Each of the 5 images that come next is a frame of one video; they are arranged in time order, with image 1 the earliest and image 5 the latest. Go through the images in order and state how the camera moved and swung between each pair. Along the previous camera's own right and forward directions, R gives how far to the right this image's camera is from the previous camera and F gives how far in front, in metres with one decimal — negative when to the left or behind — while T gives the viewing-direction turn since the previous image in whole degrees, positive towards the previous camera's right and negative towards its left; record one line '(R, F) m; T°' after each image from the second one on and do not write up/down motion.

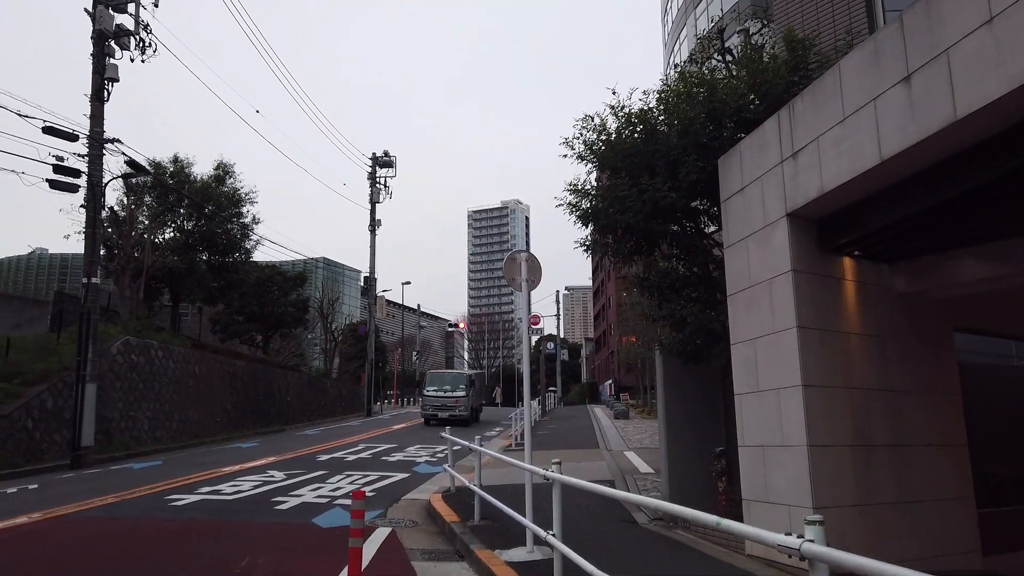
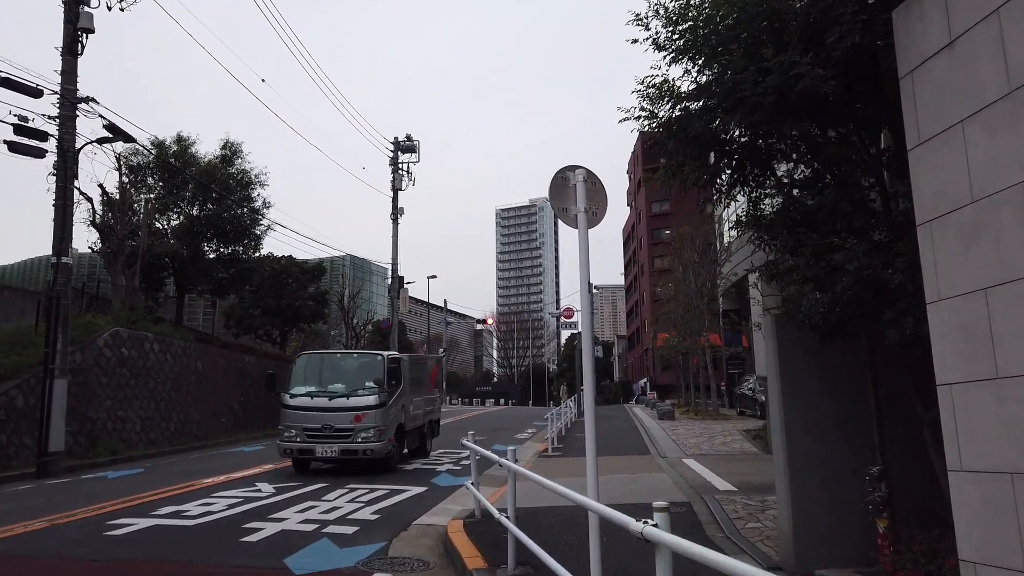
(-0.1, +2.3) m; -2°
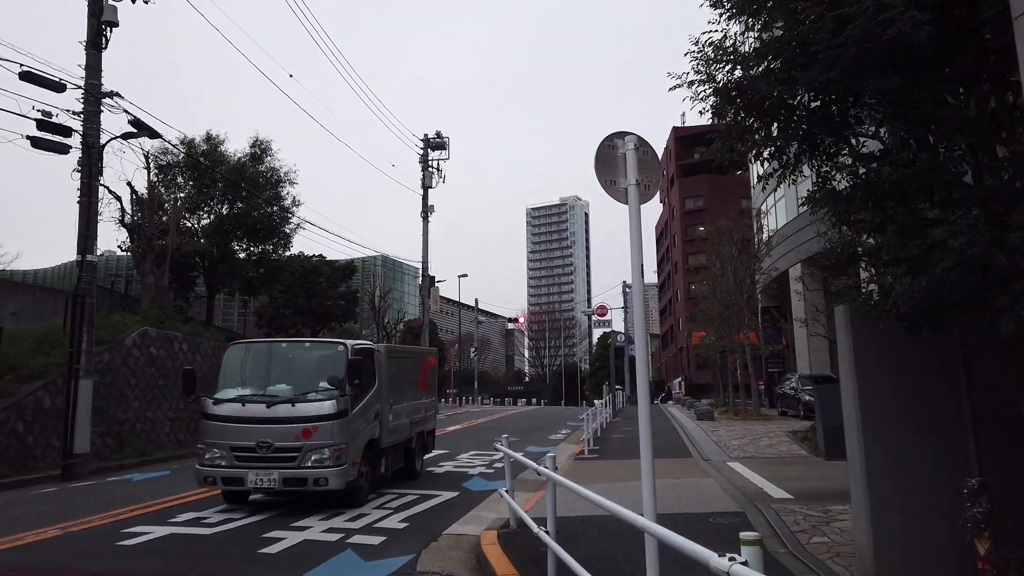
(0.0, +0.6) m; -2°
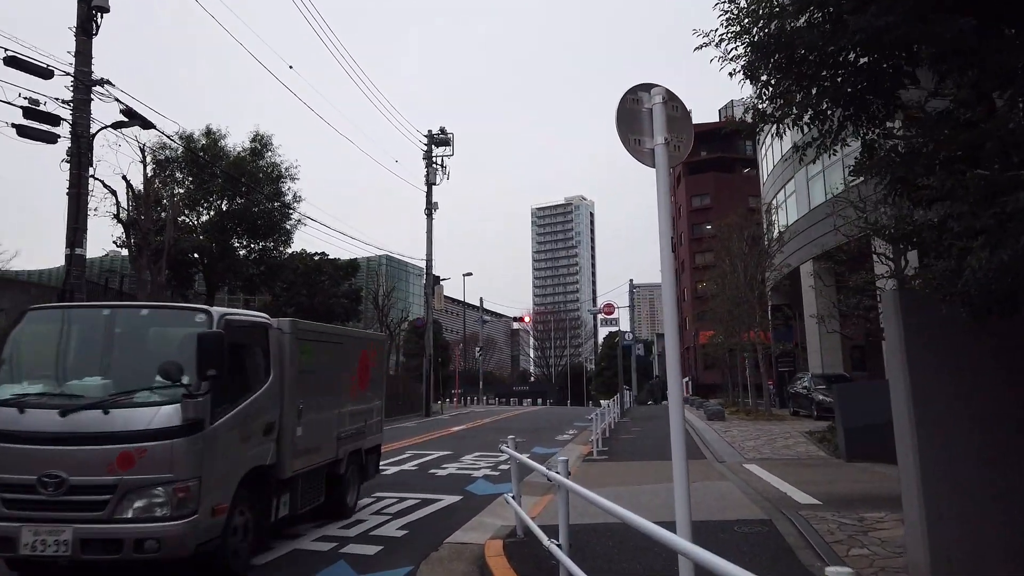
(0.0, +0.5) m; 0°
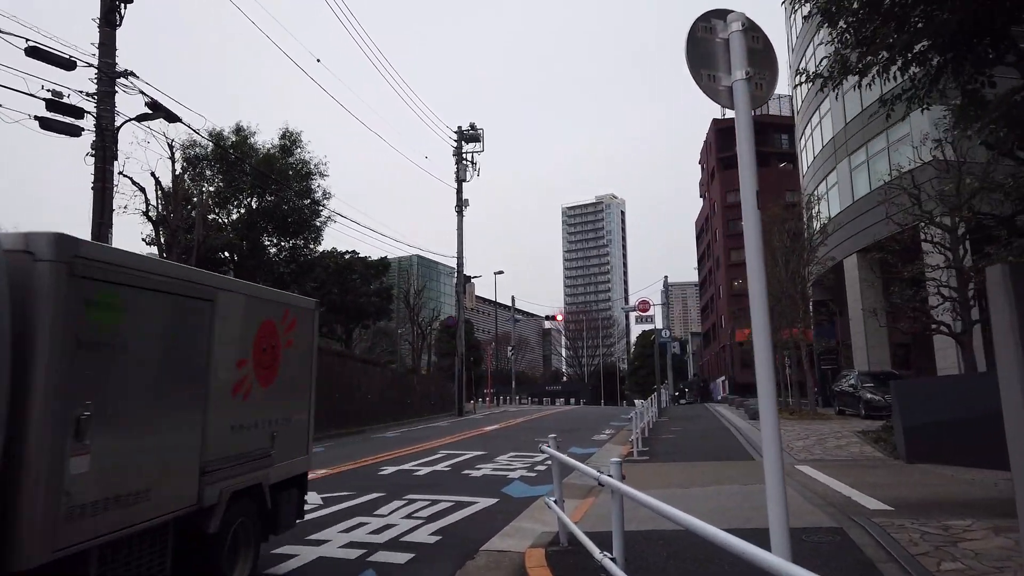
(-0.1, +0.5) m; -2°
